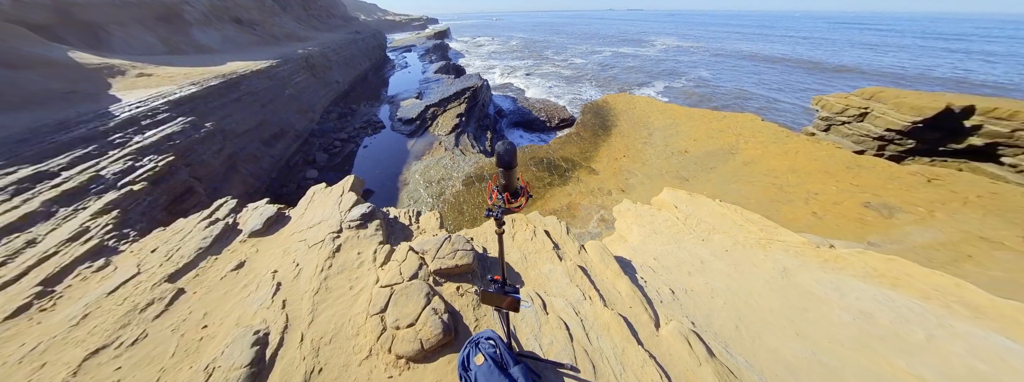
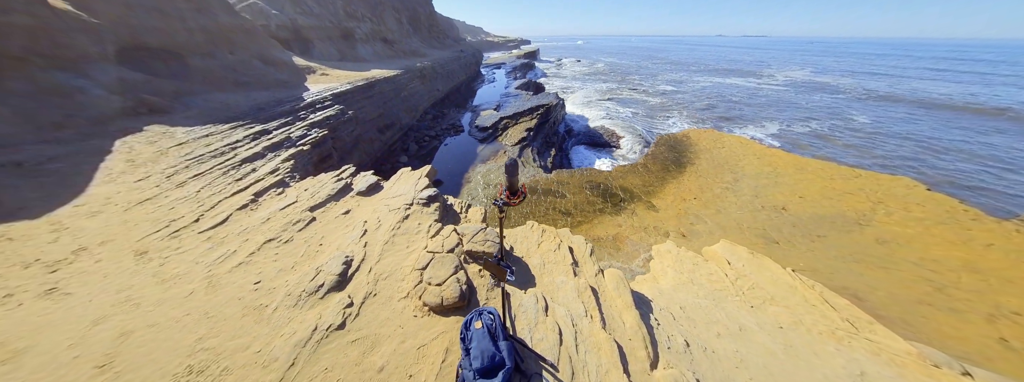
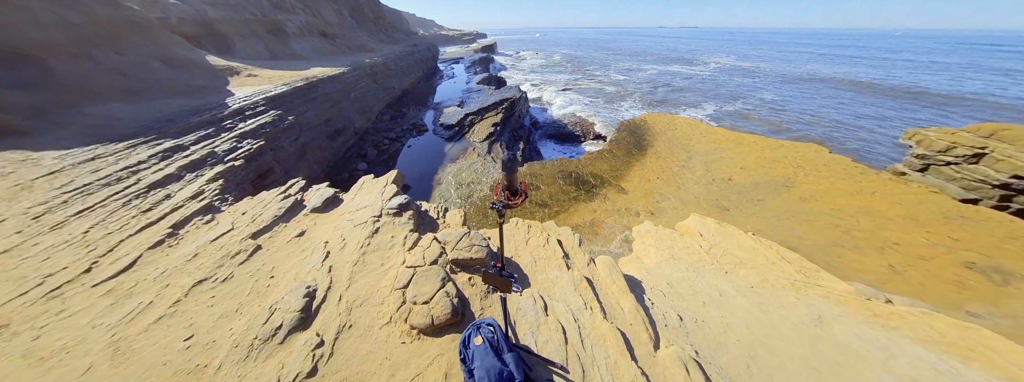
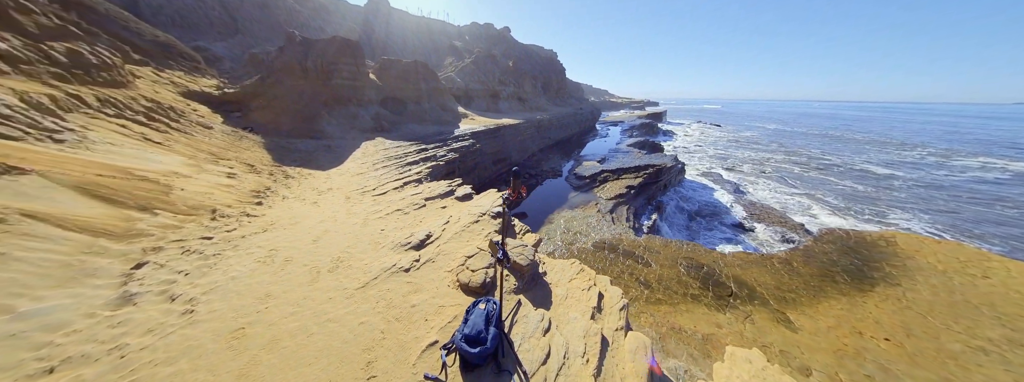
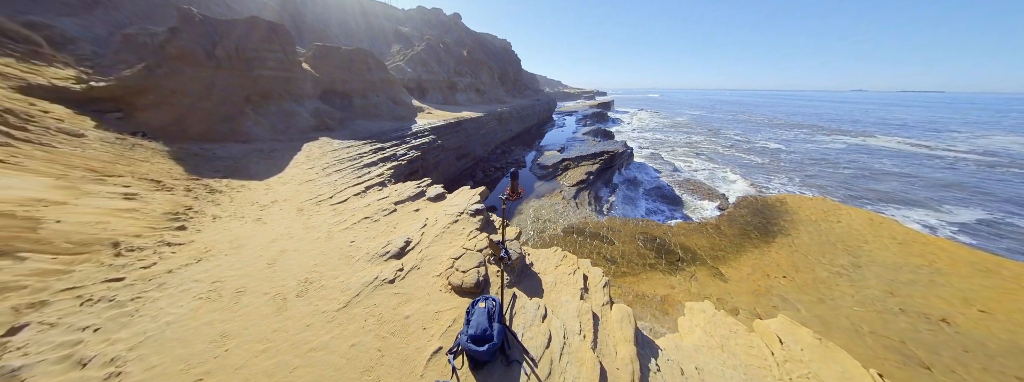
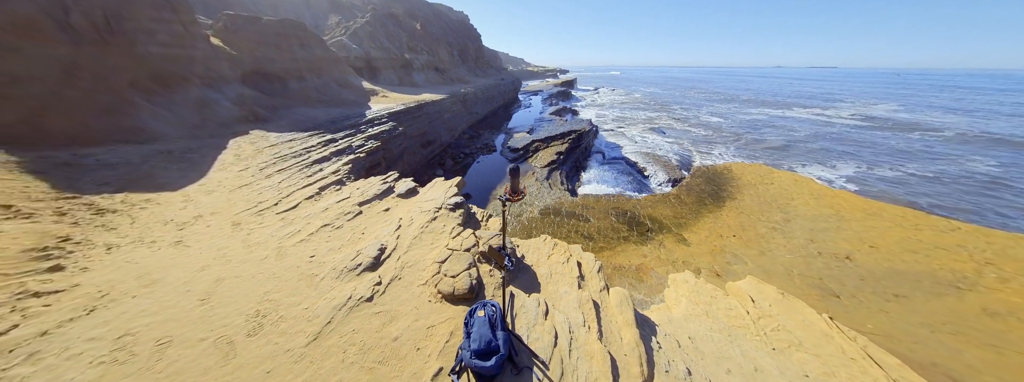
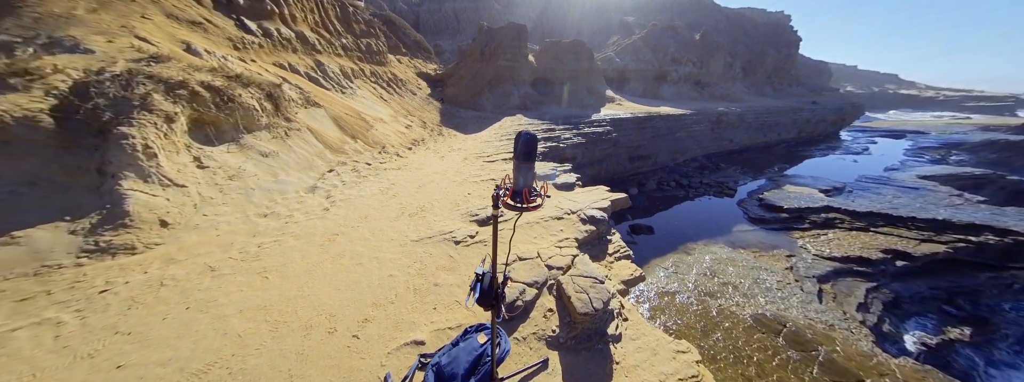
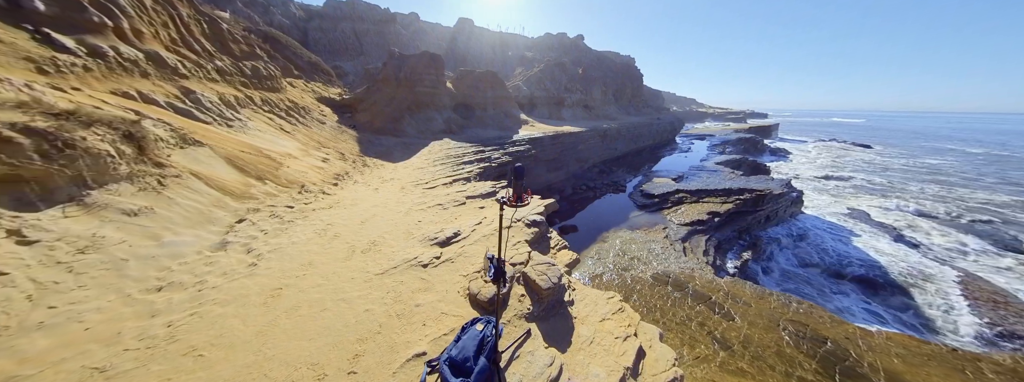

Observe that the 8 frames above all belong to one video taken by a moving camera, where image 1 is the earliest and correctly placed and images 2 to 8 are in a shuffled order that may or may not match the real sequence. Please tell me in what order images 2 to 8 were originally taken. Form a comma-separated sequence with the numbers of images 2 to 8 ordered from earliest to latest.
3, 2, 6, 5, 4, 8, 7
